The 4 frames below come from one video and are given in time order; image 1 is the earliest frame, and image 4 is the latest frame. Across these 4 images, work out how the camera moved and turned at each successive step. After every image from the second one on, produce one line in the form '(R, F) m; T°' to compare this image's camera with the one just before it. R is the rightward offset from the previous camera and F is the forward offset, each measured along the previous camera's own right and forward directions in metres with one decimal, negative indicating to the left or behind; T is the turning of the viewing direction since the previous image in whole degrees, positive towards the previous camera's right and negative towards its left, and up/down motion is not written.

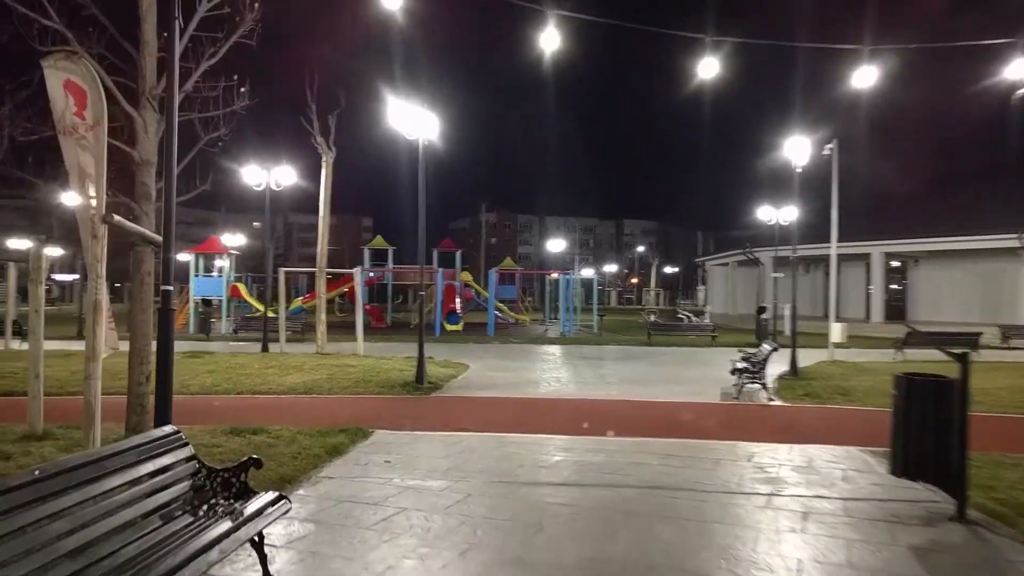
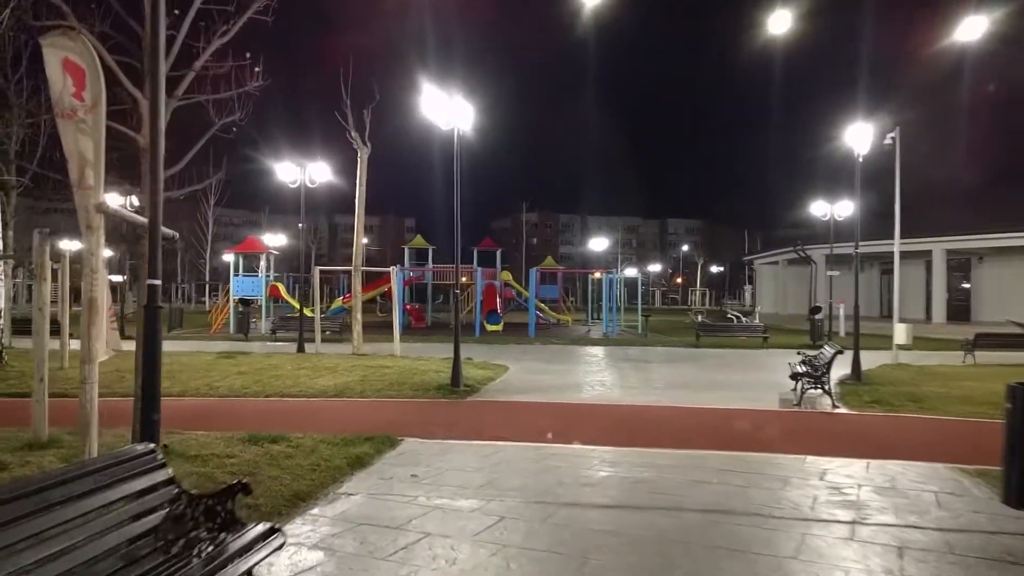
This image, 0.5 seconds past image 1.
(0.0, +0.7) m; -3°
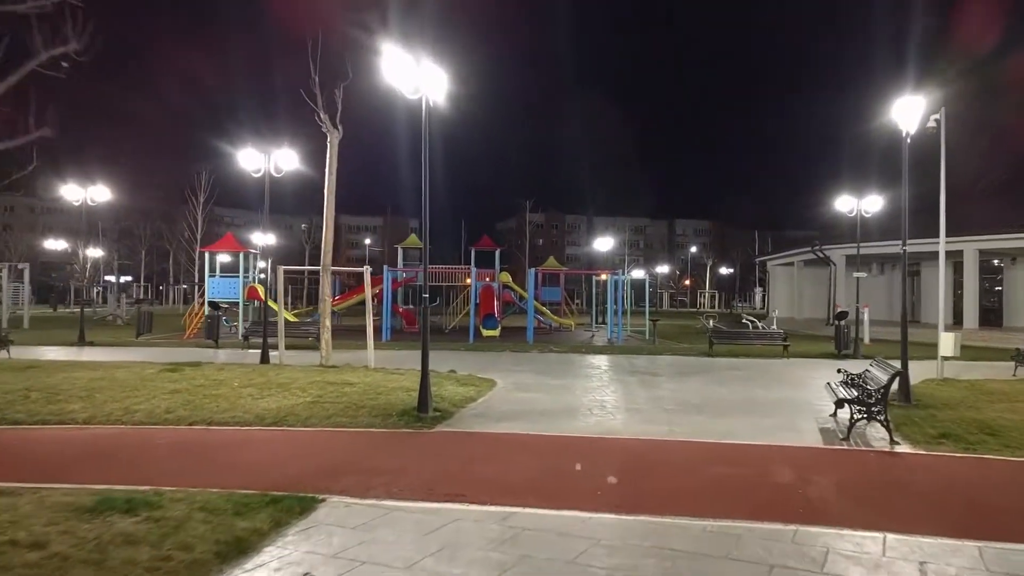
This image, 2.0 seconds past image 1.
(+0.4, +2.2) m; -1°
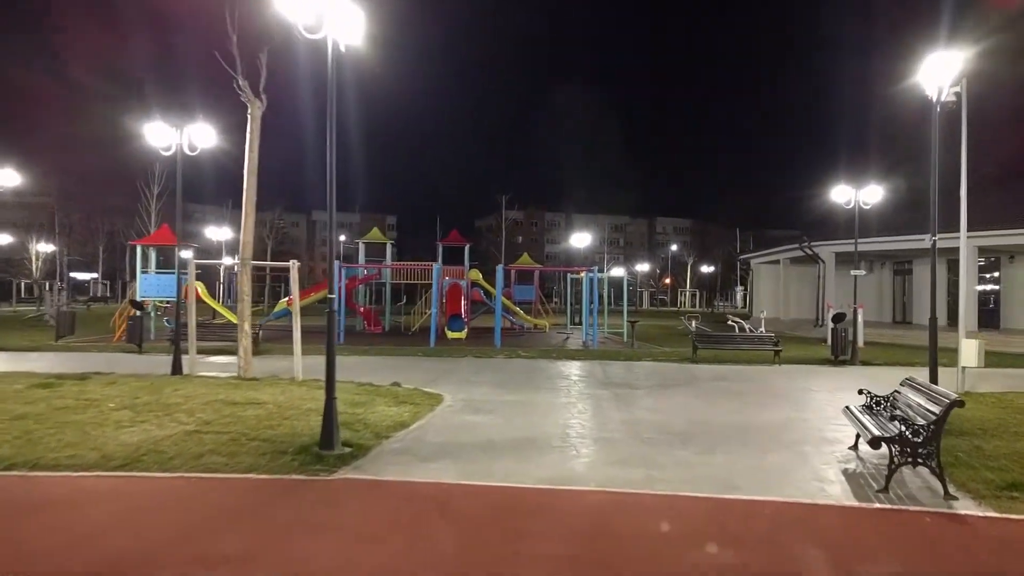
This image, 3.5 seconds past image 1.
(+0.5, +2.4) m; +1°
